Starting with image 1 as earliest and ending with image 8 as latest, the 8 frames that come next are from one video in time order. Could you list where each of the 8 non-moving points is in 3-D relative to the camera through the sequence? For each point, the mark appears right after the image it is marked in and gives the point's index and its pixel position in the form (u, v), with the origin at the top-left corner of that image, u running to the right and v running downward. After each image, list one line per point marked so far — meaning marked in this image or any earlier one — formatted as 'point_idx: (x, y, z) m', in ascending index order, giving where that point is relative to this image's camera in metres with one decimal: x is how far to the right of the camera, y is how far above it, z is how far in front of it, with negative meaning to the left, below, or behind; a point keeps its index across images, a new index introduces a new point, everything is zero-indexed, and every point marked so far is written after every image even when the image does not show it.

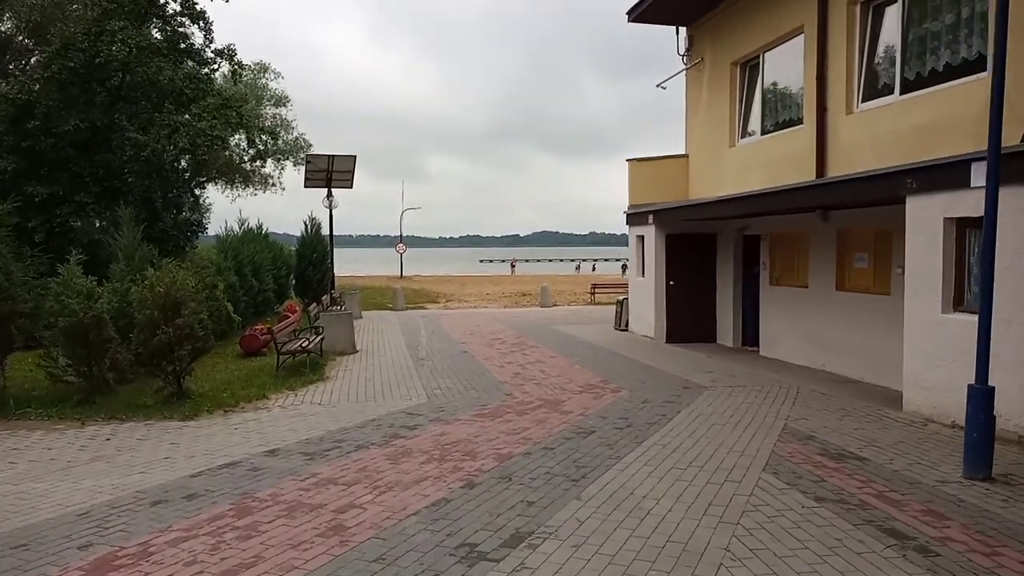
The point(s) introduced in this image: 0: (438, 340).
0: (-1.7, -1.2, +15.9) m
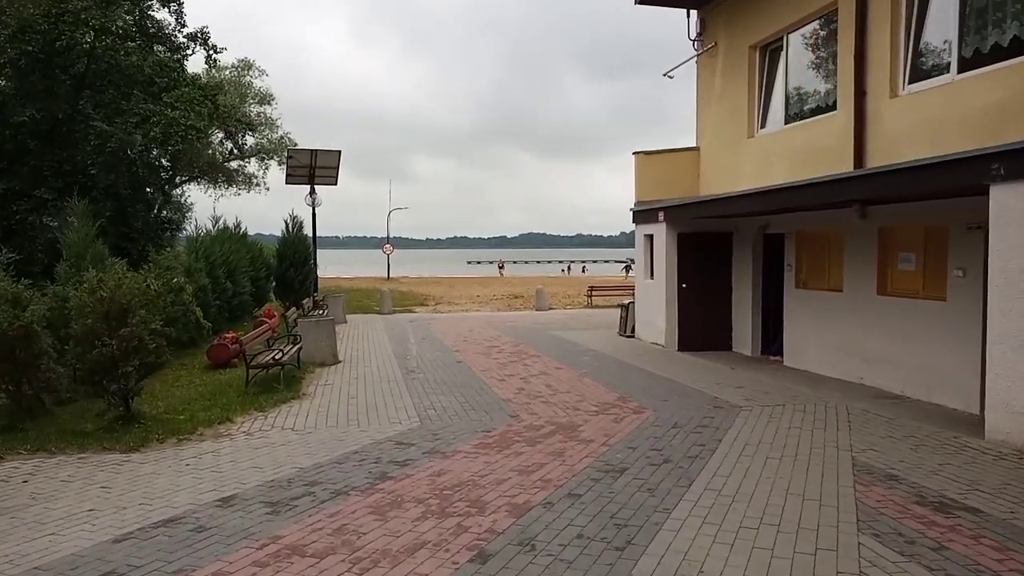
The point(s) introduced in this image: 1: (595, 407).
0: (-1.7, -1.2, +14.5) m
1: (+1.0, -1.5, +8.7) m
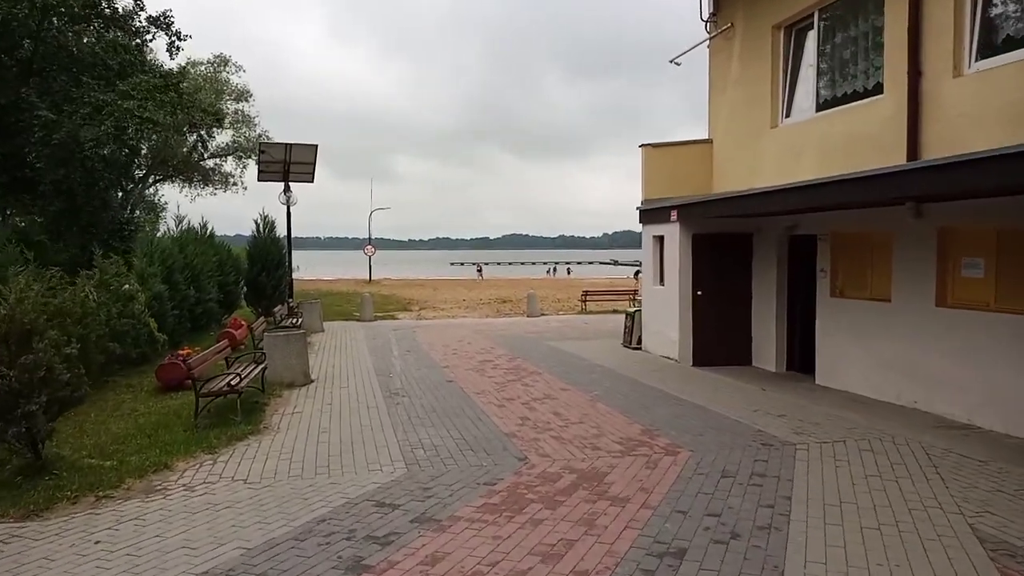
0: (-1.8, -1.4, +12.9) m
1: (+1.1, -1.6, +7.2) m
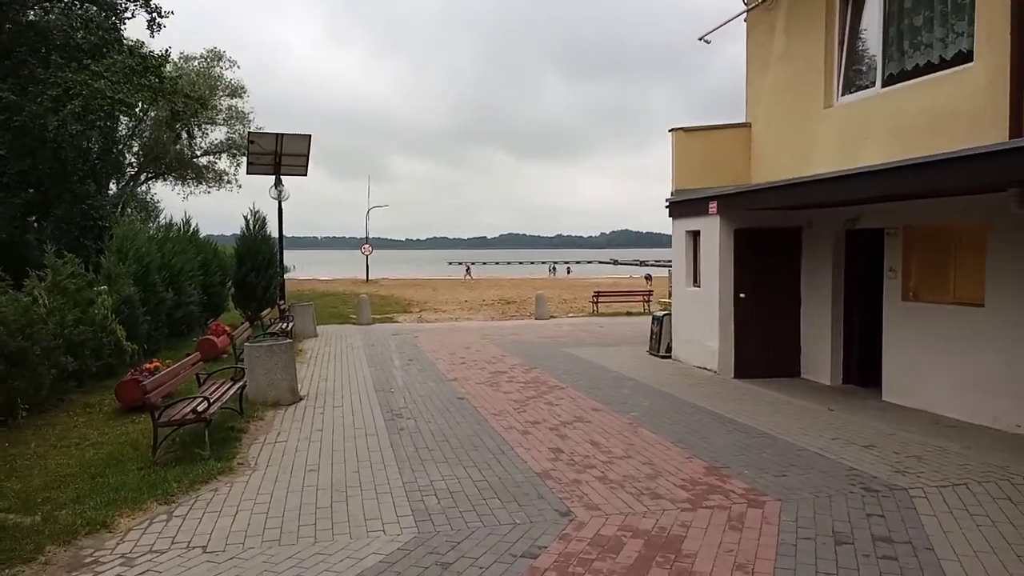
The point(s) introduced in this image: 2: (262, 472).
0: (-1.5, -1.4, +11.4) m
1: (+1.4, -1.6, +5.7) m
2: (-2.2, -1.7, +6.3) m
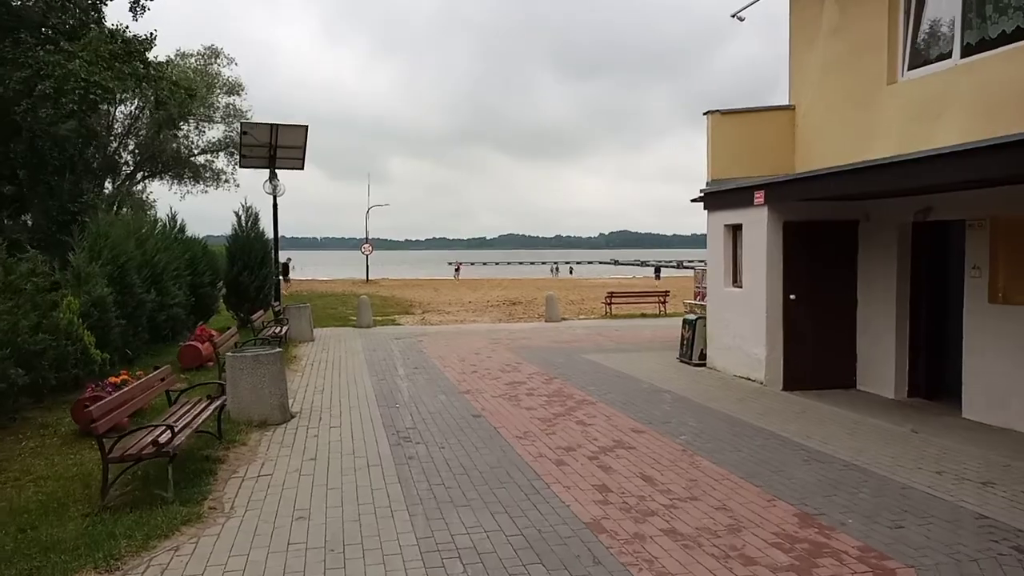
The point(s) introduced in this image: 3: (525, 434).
0: (-1.2, -1.4, +10.1) m
1: (+1.7, -1.6, +4.4) m
2: (-2.0, -1.7, +5.0) m
3: (+0.1, -1.5, +7.4) m
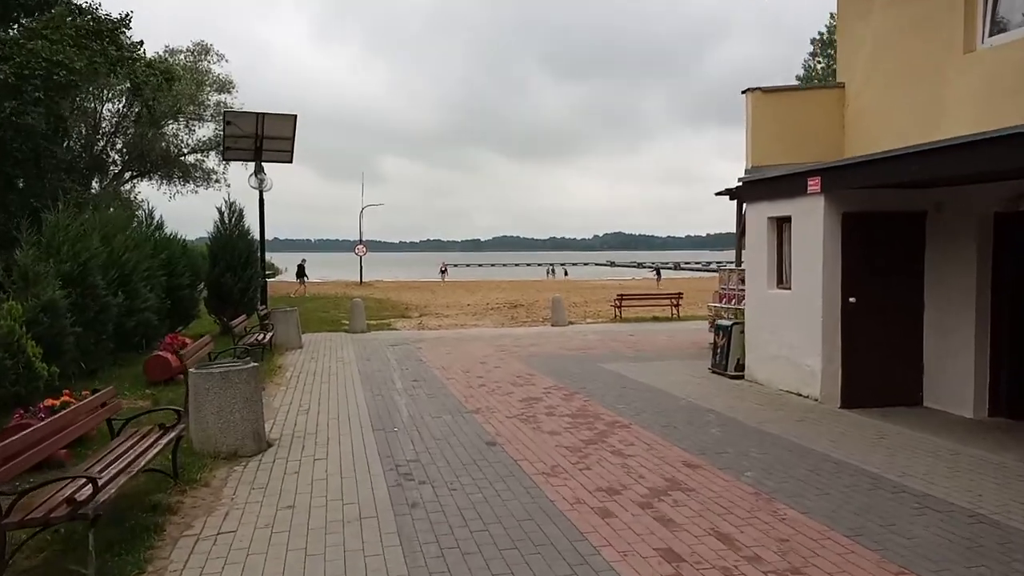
0: (-1.0, -1.5, +8.7) m
1: (+1.9, -1.6, +3.0) m
2: (-1.7, -1.7, +3.7) m
3: (+0.4, -1.5, +6.0) m
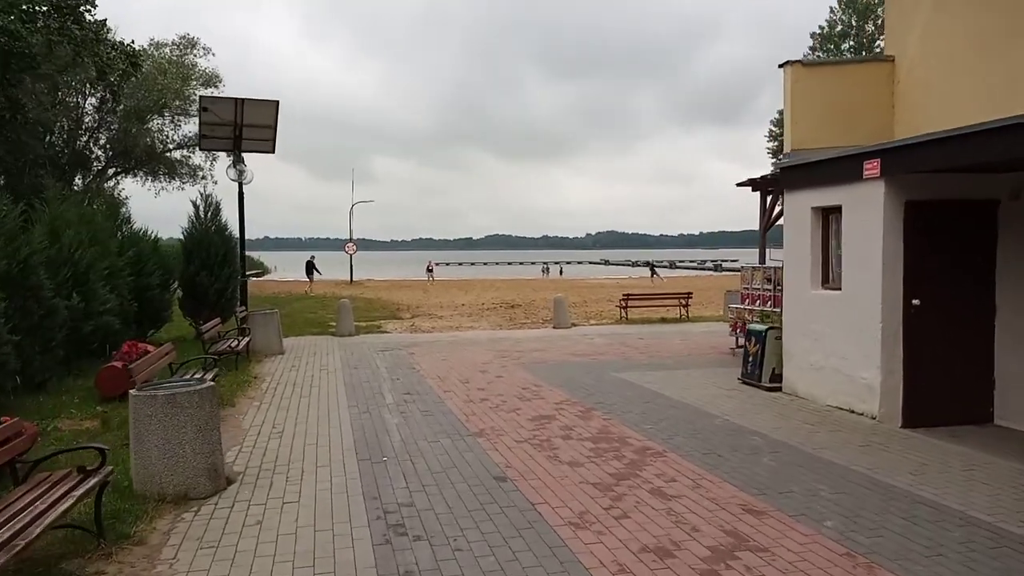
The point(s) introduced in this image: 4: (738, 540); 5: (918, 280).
0: (-0.9, -1.5, +7.5) m
1: (+2.1, -1.7, +1.8) m
2: (-1.6, -1.7, +2.4) m
3: (+0.5, -1.6, +4.8) m
4: (+1.4, -1.5, +4.4) m
5: (+4.3, +0.1, +7.4) m
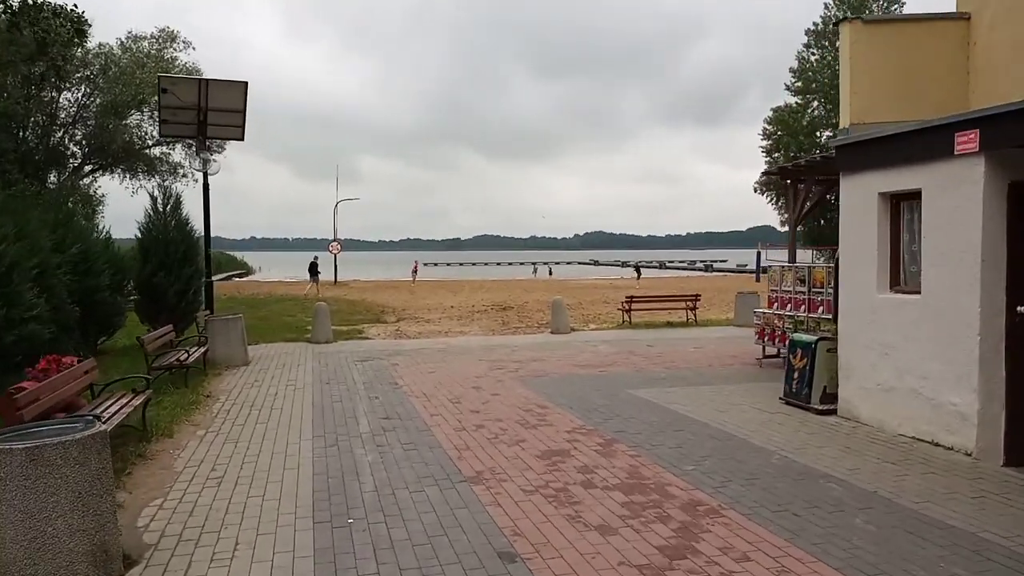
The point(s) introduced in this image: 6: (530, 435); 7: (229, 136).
0: (-0.9, -1.5, +5.9) m
1: (+2.2, -1.7, +0.3) m
2: (-1.4, -1.7, +0.8) m
3: (+0.6, -1.6, +3.2) m
4: (+1.5, -1.6, +2.9) m
5: (+4.3, +0.1, +5.9) m
6: (+0.2, -1.4, +6.9) m
7: (-6.4, +3.4, +15.8) m
